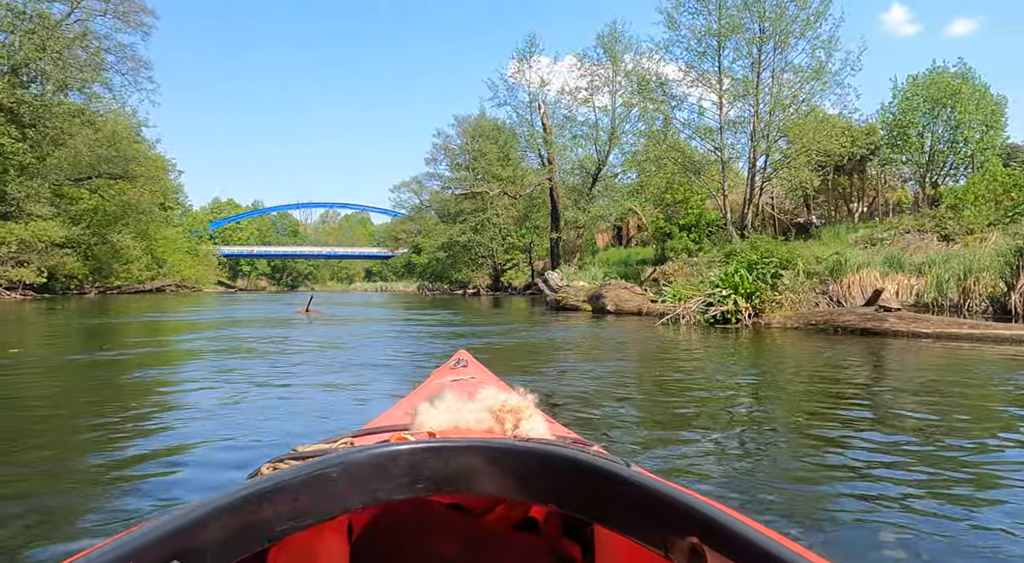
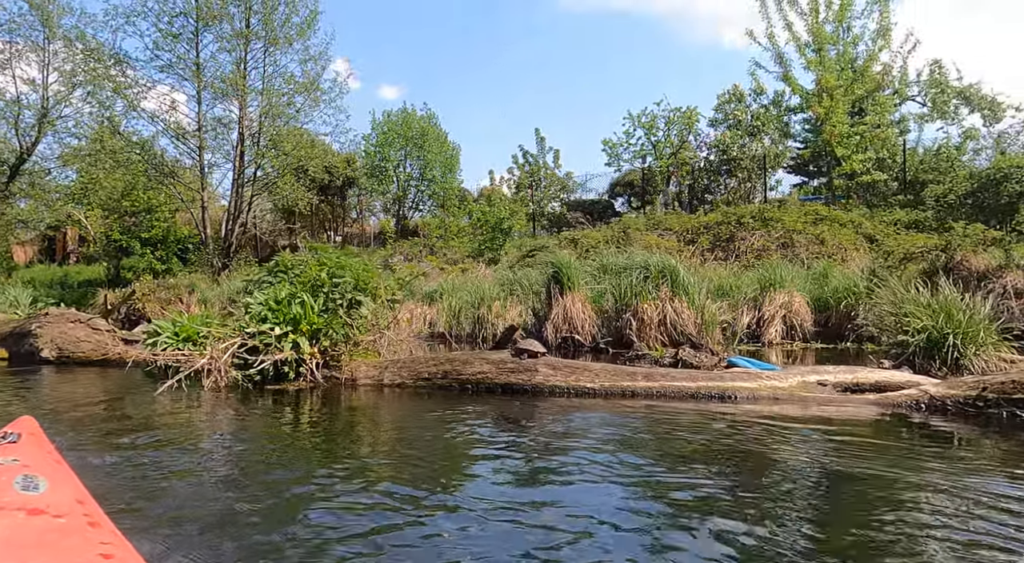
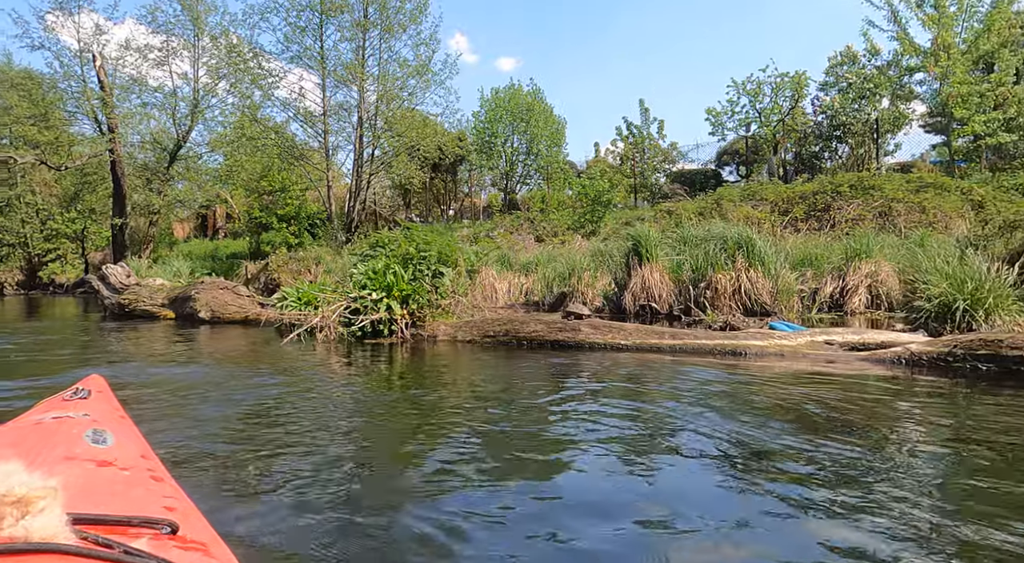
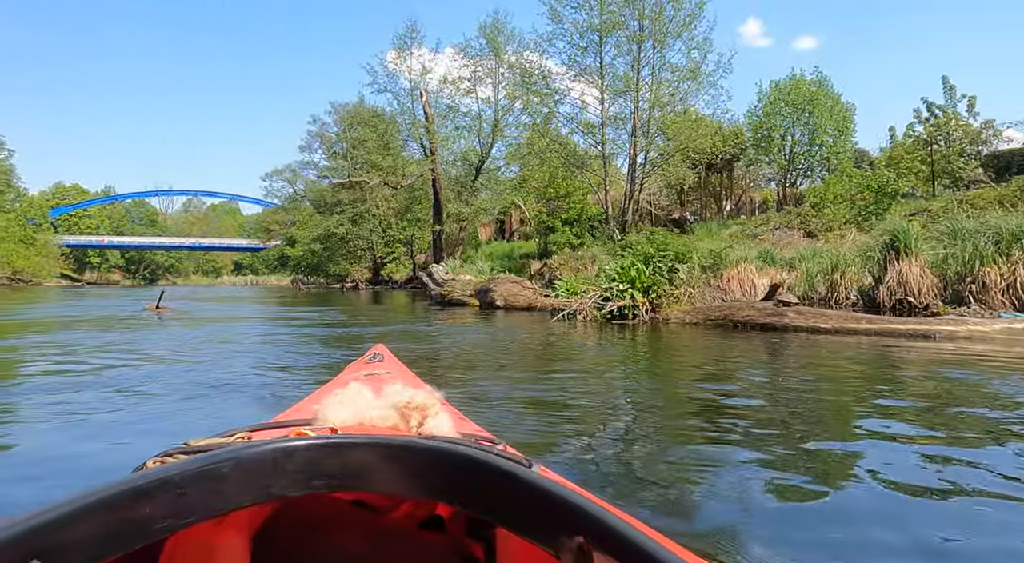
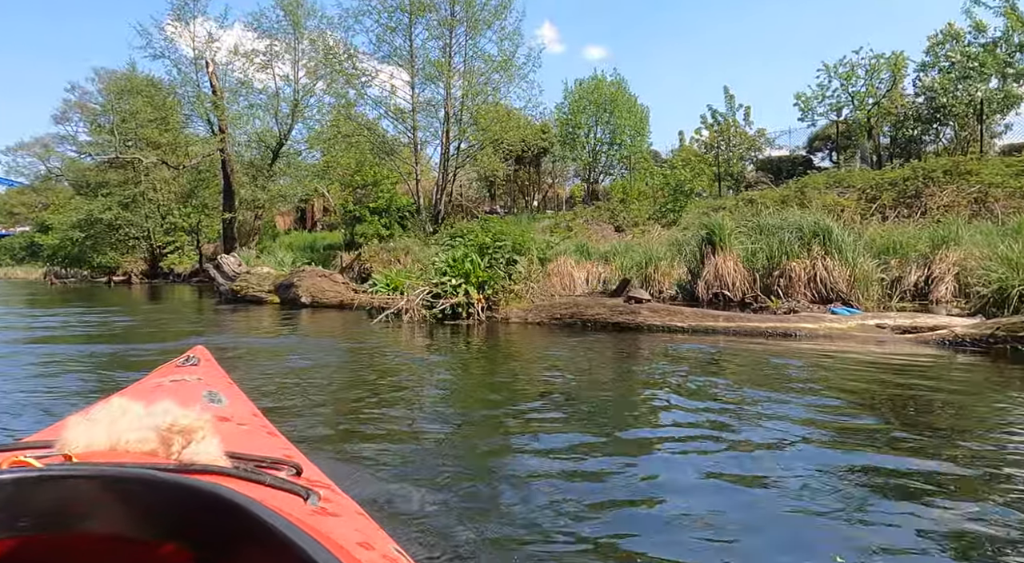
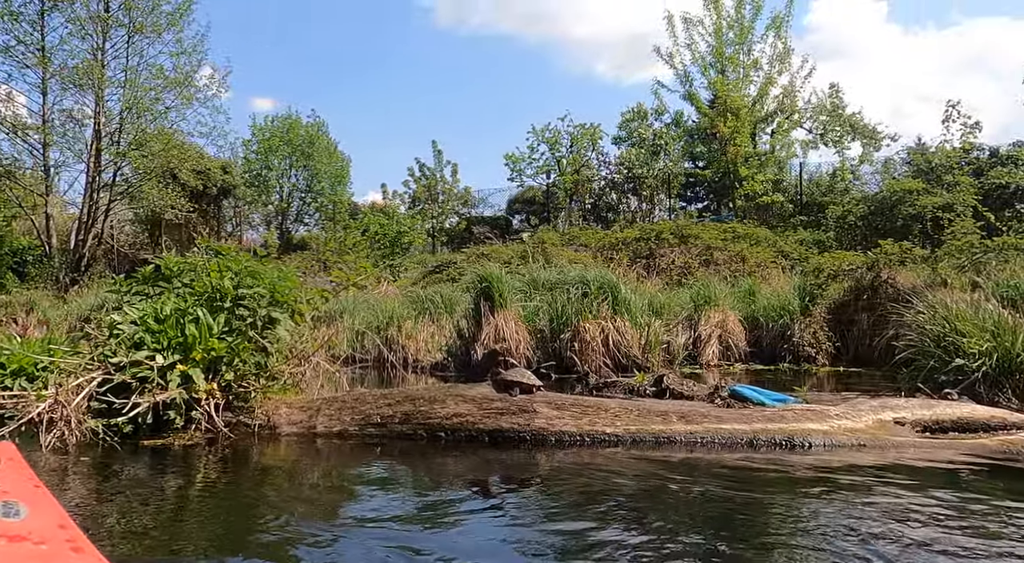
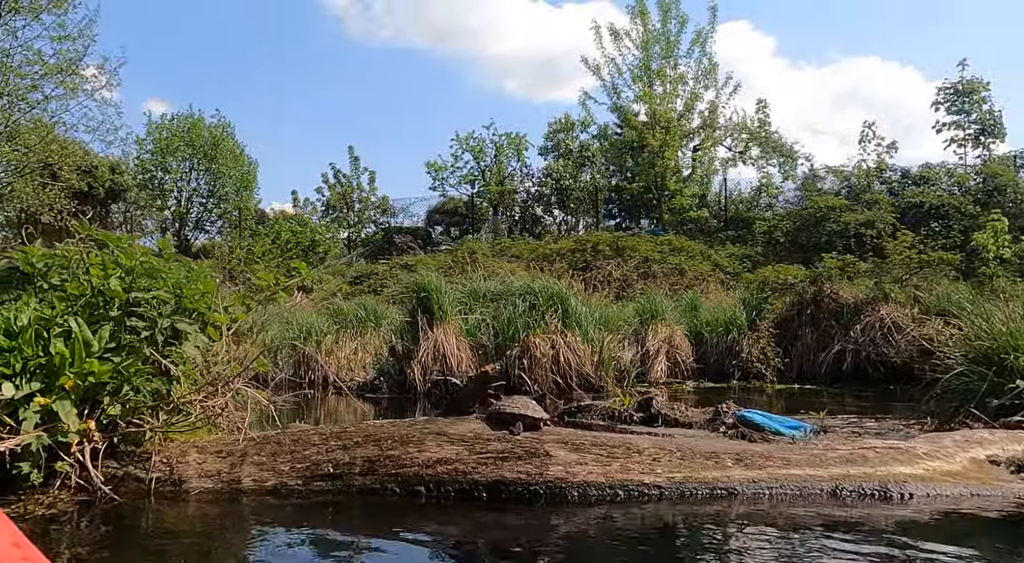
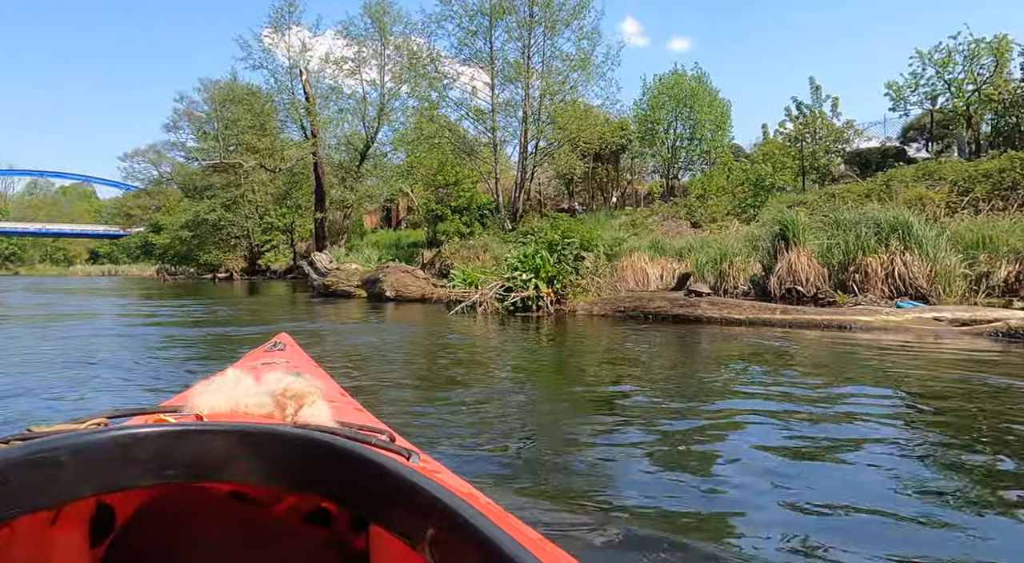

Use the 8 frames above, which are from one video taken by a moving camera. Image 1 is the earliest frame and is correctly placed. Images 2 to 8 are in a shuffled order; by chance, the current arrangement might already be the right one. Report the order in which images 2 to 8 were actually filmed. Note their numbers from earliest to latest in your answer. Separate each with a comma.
4, 8, 5, 3, 2, 6, 7
